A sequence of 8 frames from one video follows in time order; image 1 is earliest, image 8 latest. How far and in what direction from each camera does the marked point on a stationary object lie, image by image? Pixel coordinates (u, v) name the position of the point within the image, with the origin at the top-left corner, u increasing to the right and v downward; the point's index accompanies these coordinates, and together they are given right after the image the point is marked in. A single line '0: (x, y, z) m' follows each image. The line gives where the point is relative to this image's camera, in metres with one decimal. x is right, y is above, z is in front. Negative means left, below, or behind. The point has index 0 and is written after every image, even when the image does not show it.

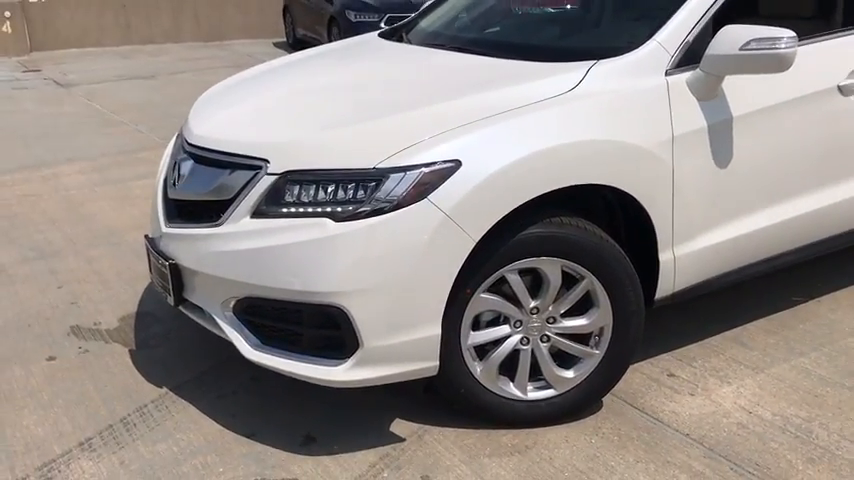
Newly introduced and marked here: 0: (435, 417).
0: (0.0, -0.6, +2.8) m
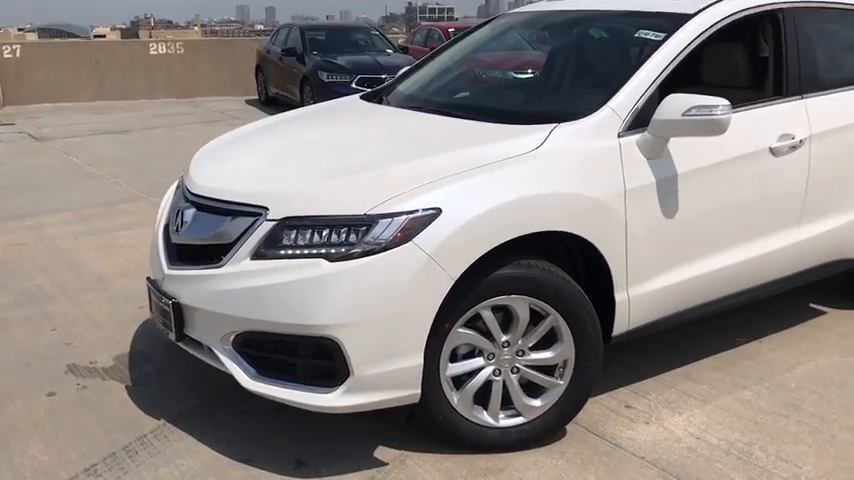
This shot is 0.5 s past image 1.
0: (0.0, -0.8, +3.1) m
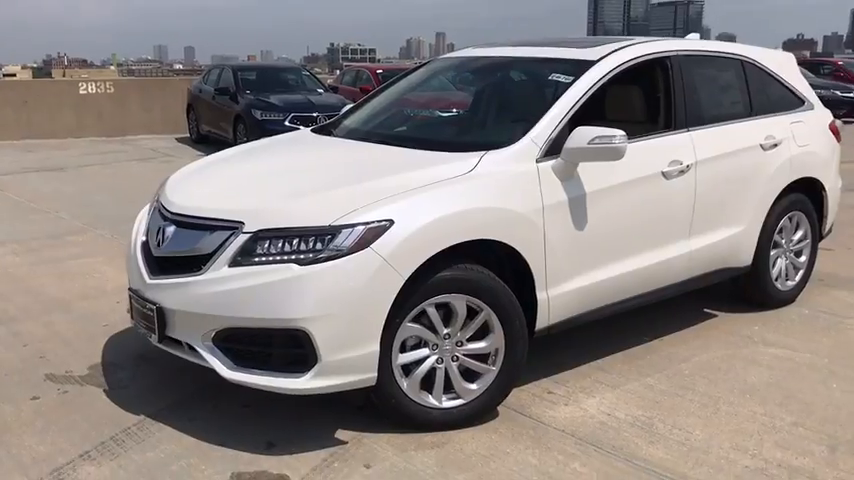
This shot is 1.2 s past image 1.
0: (-0.2, -0.8, +3.6) m
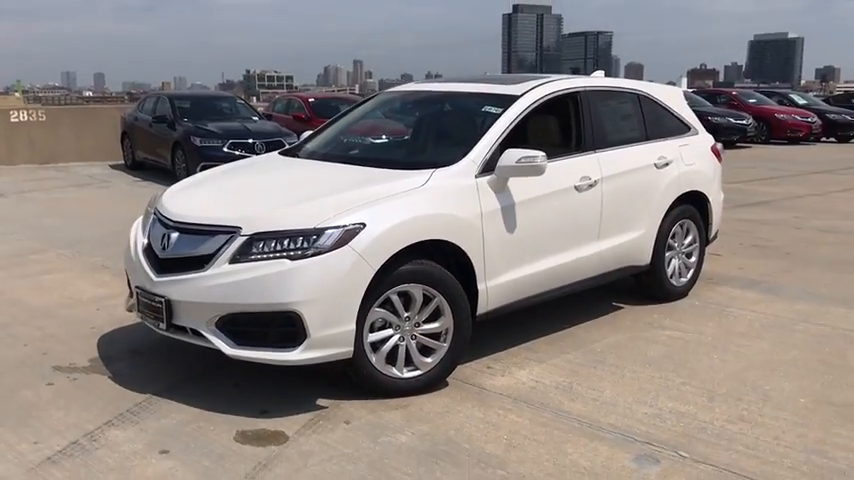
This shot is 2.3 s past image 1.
0: (-0.4, -0.8, +4.4) m
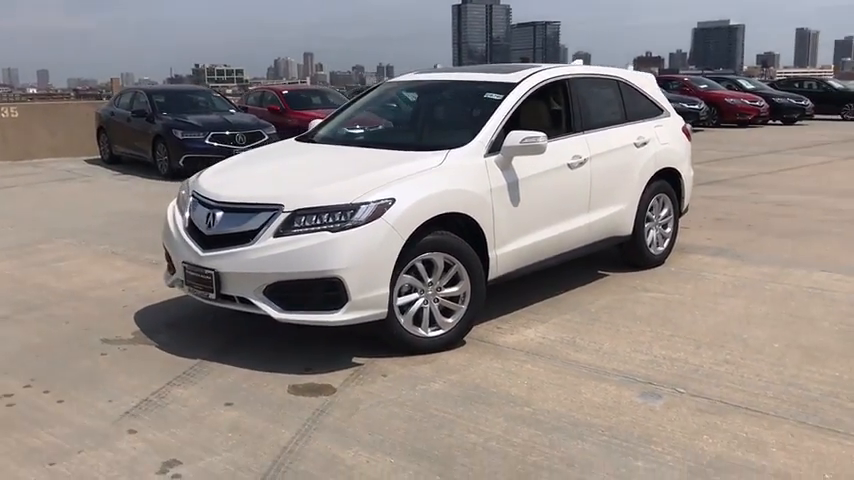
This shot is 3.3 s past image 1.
0: (-0.3, -0.7, +4.9) m
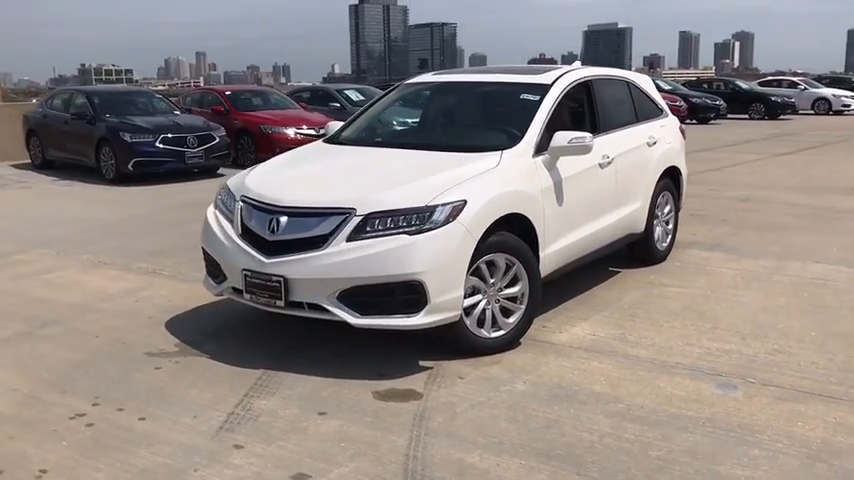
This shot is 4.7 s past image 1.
0: (+0.1, -0.7, +4.9) m
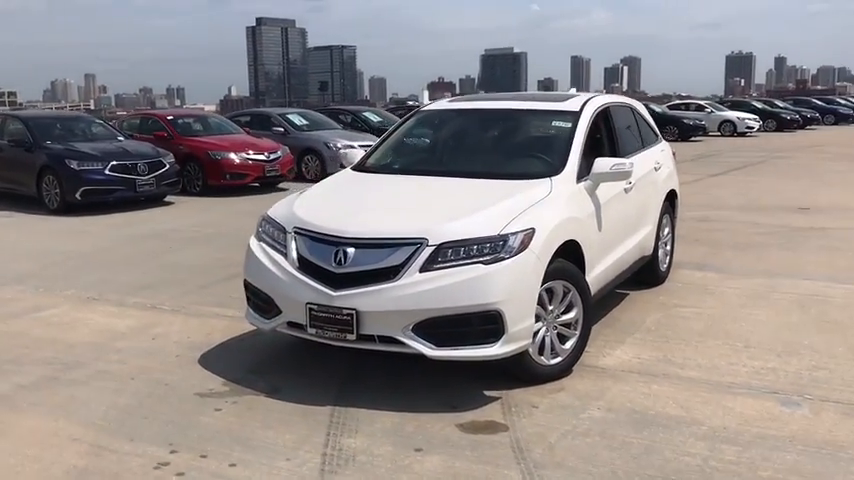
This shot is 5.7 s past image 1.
0: (+0.4, -0.8, +4.8) m
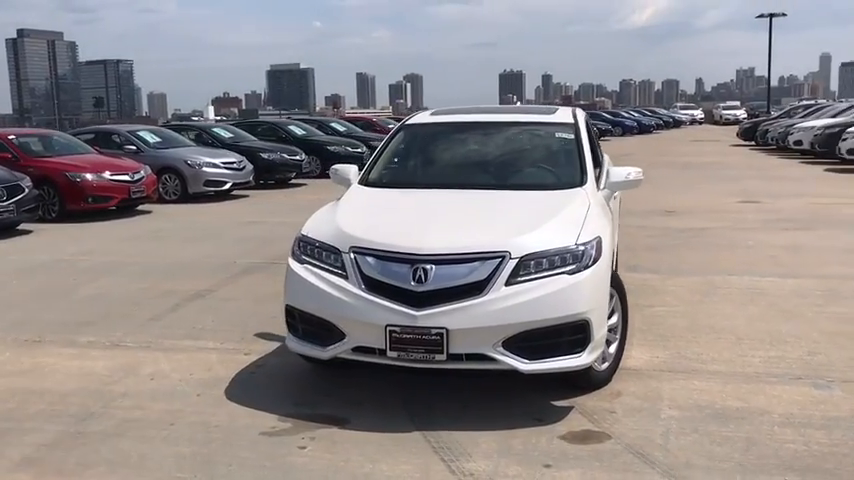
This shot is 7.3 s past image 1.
0: (+0.8, -0.9, +4.9) m
